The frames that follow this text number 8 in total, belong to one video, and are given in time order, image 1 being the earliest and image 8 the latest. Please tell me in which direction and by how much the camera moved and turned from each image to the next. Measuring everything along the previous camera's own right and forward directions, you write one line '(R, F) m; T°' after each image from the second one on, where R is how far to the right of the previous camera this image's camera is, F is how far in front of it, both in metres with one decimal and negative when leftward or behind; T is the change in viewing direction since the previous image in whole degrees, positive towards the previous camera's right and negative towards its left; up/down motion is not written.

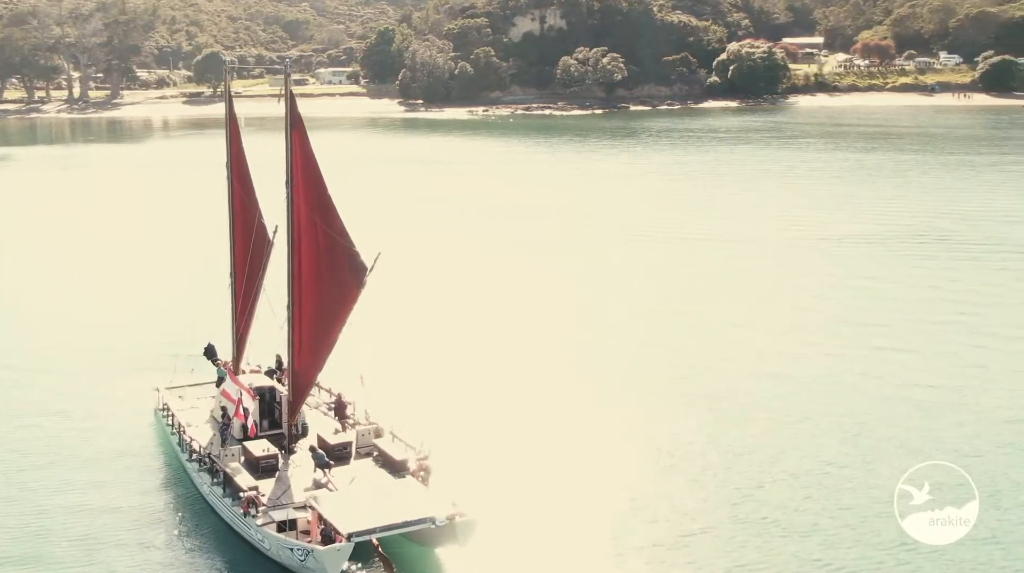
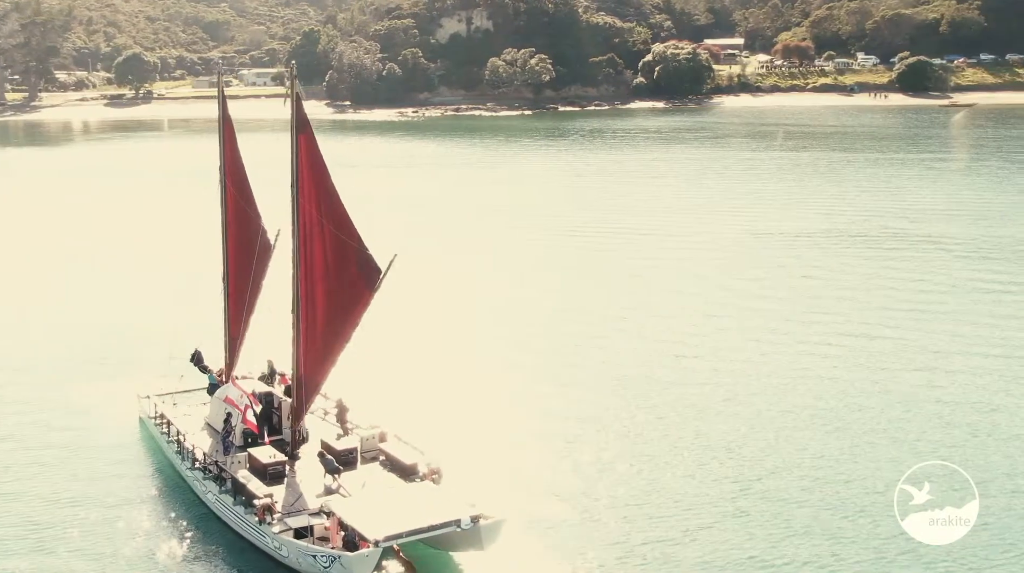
(-1.6, +0.1) m; +4°
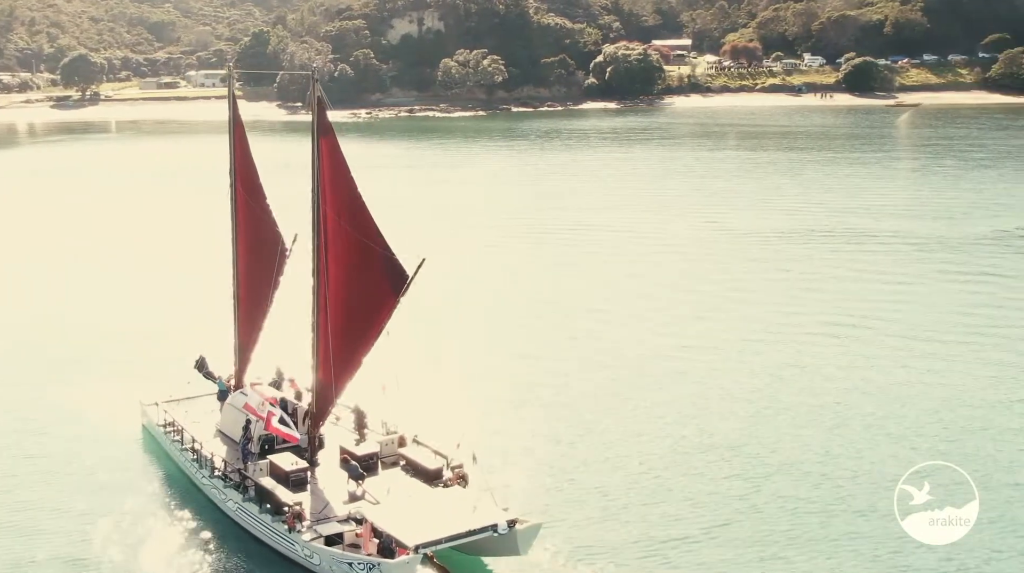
(-1.4, +0.1) m; +2°
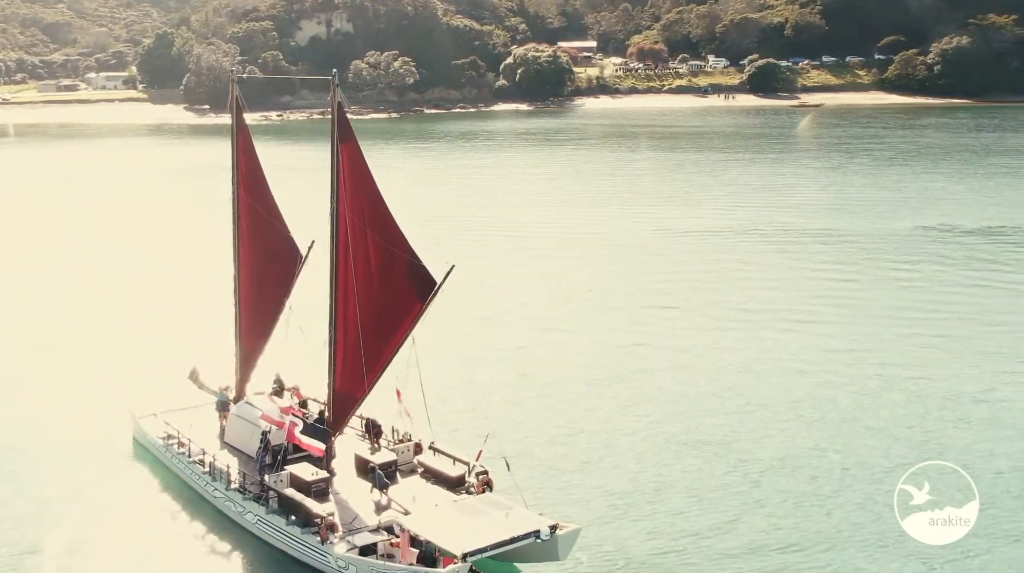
(-2.2, +0.1) m; +4°
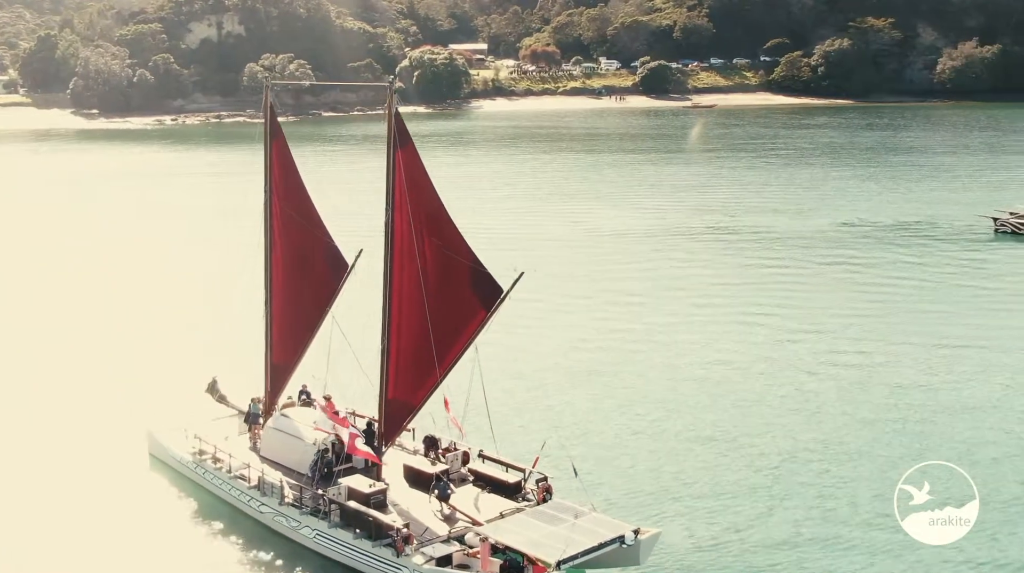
(-3.1, +0.3) m; +5°
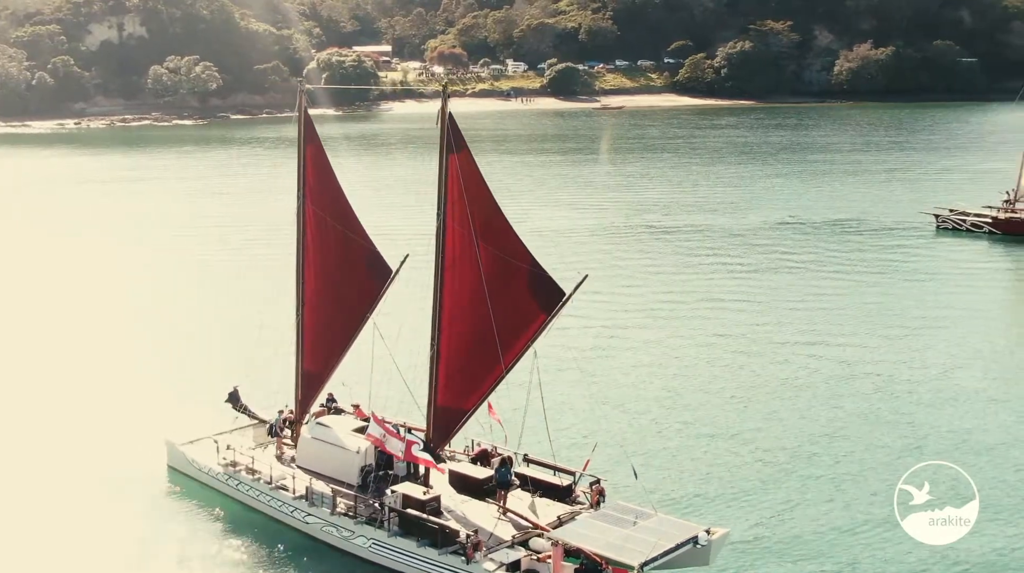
(-2.7, +0.2) m; +4°
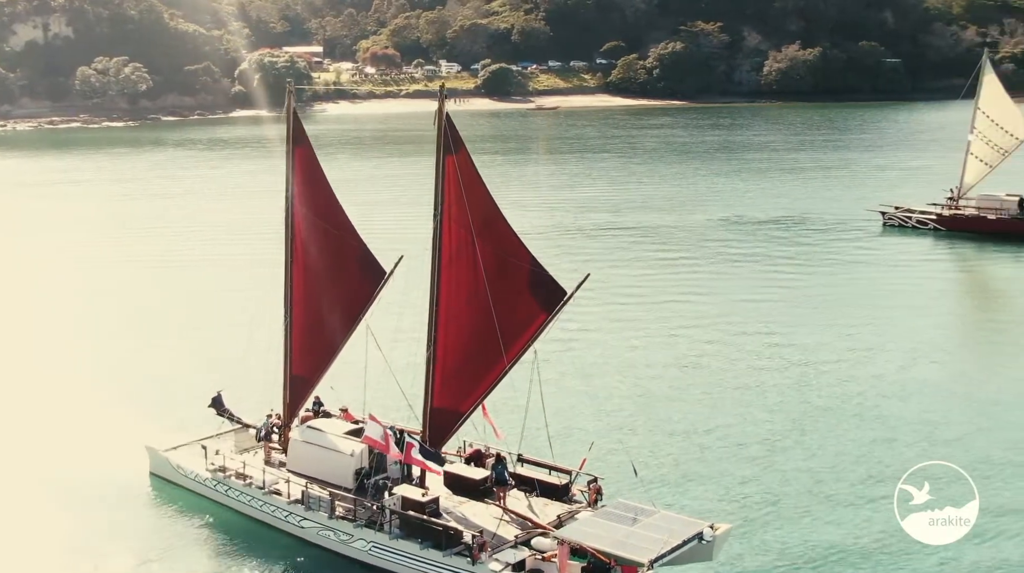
(-1.2, 0.0) m; +3°
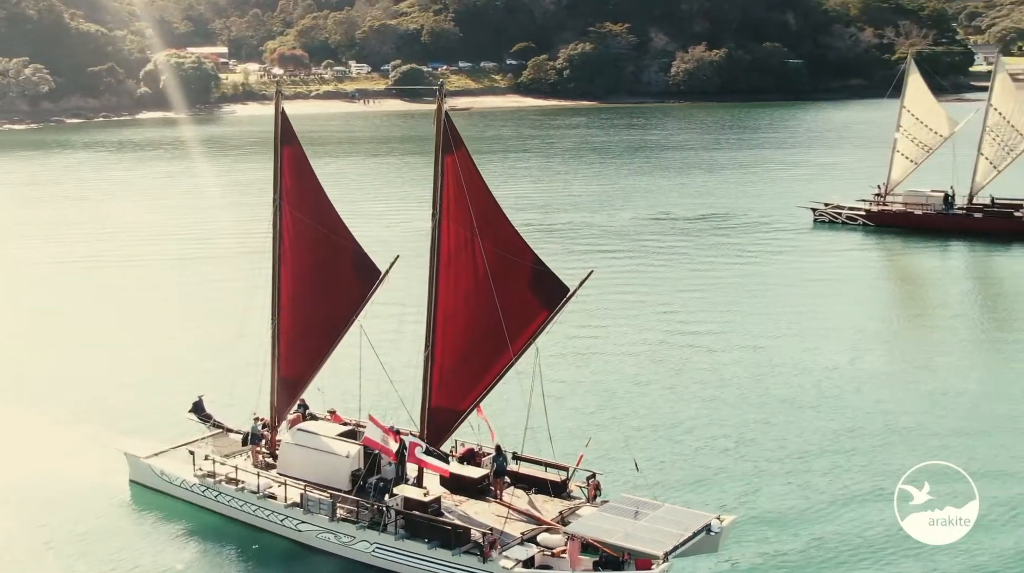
(-1.6, 0.0) m; +4°
